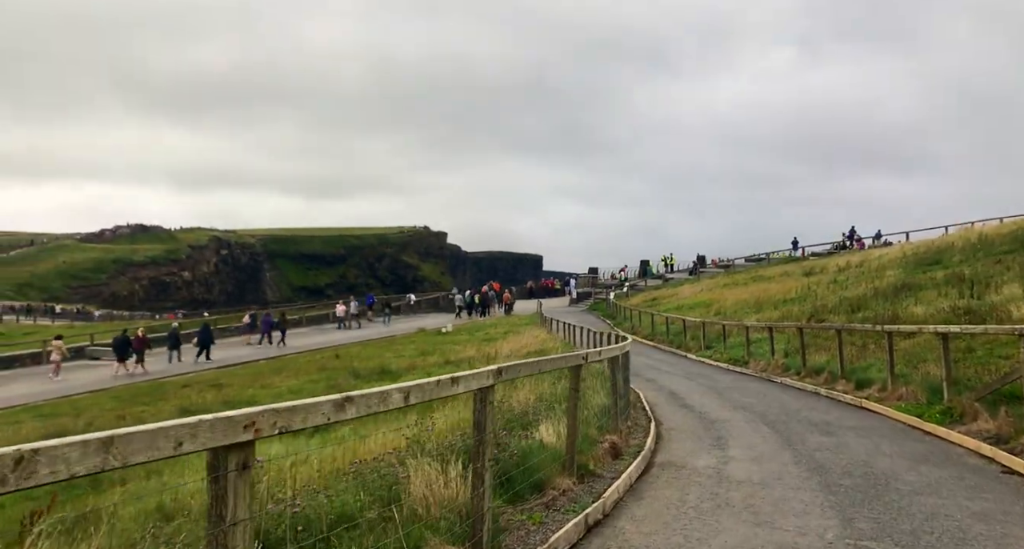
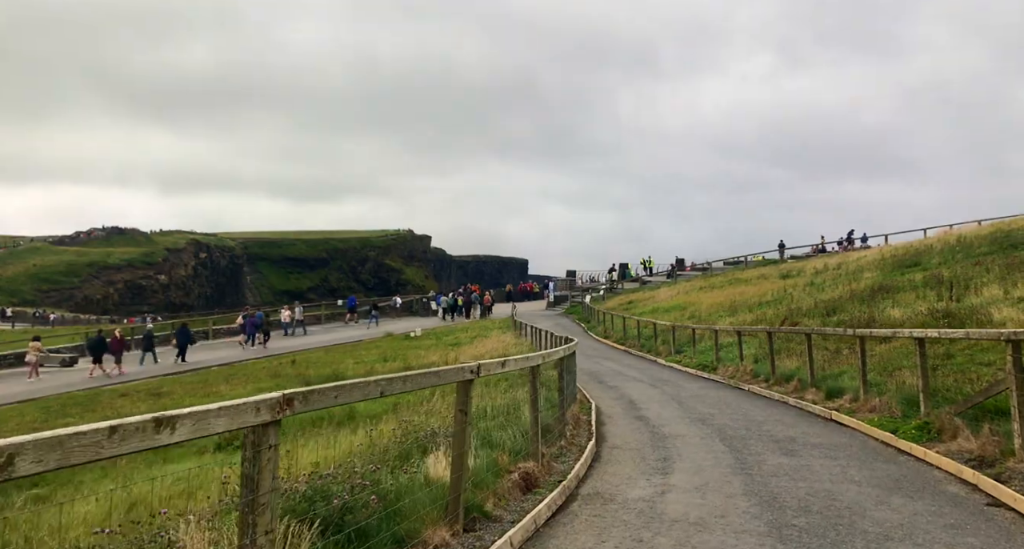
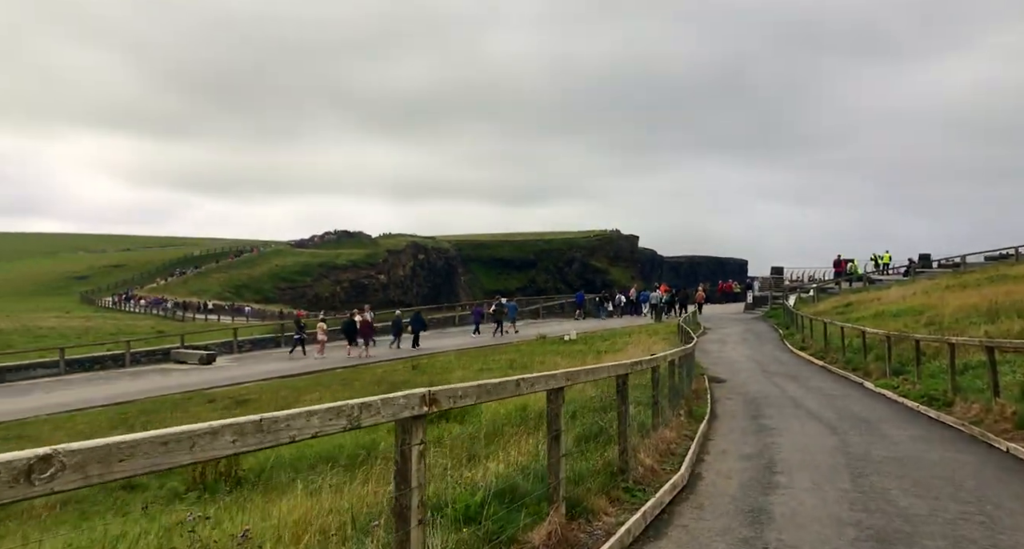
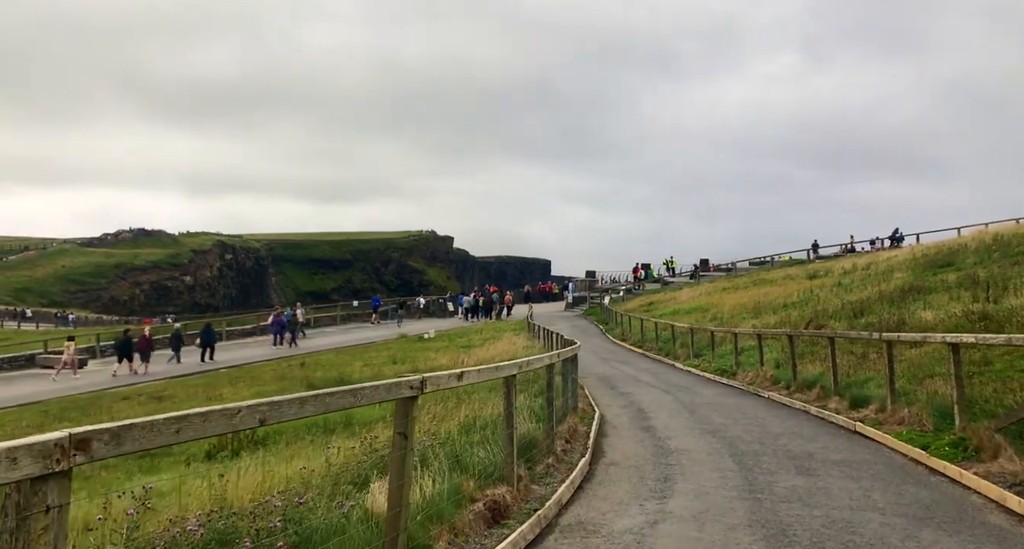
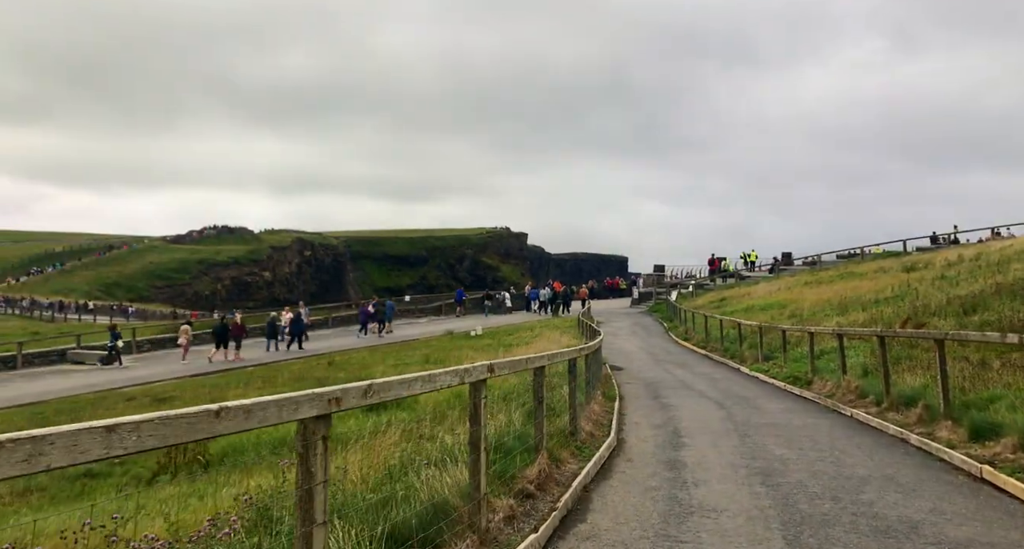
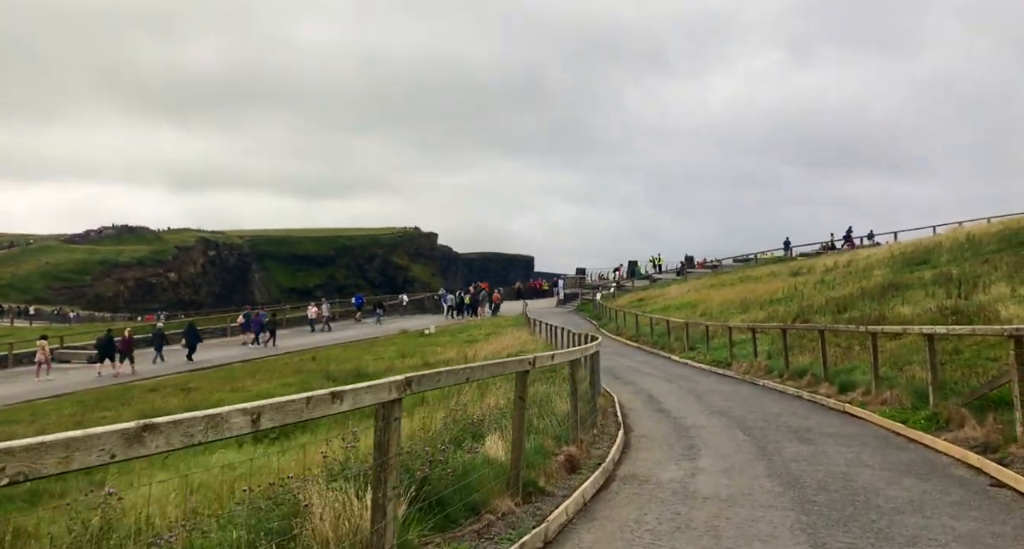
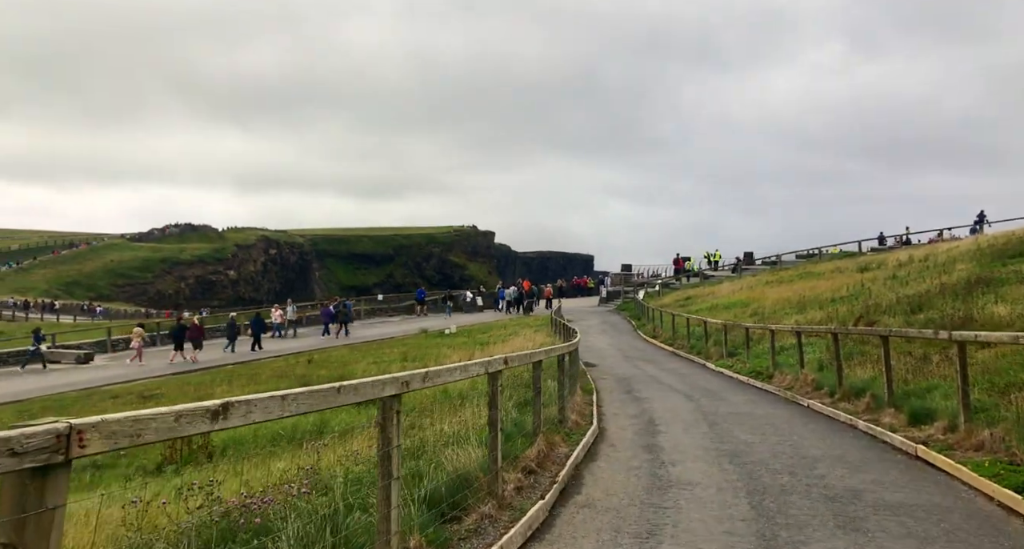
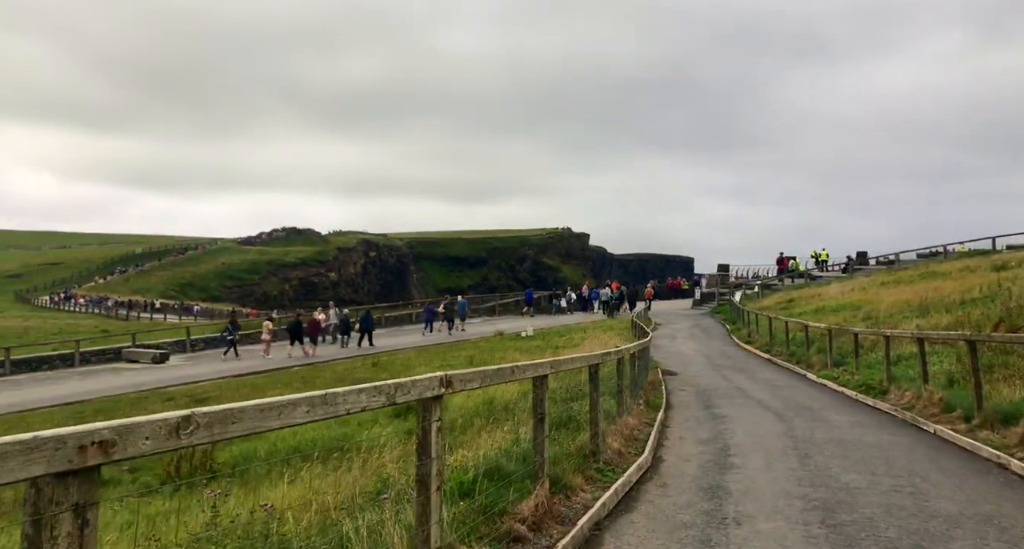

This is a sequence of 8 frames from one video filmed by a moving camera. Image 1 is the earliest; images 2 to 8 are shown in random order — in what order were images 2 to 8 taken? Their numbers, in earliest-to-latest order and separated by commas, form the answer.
6, 2, 4, 7, 5, 8, 3
